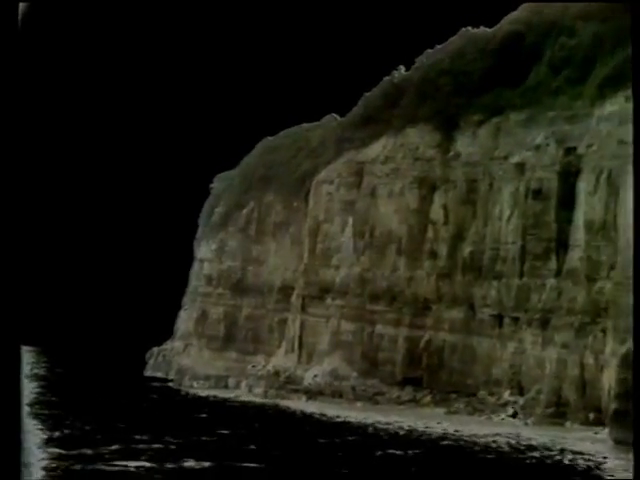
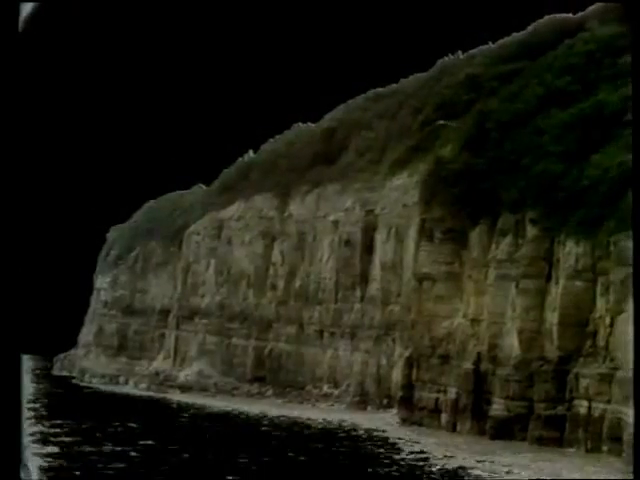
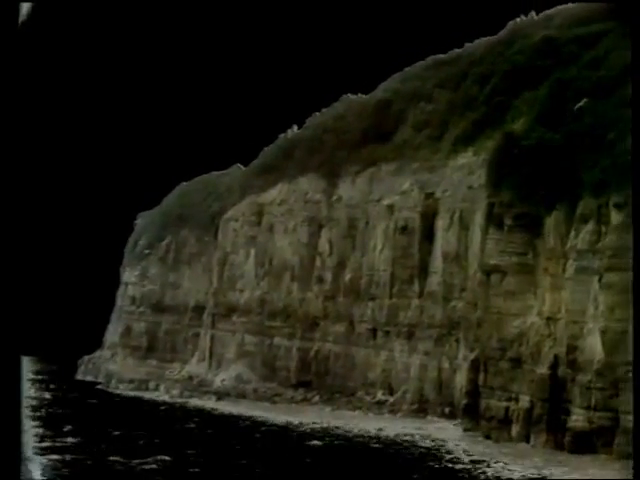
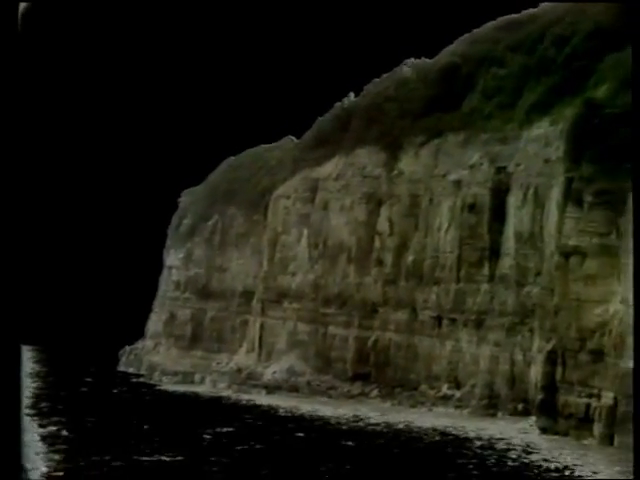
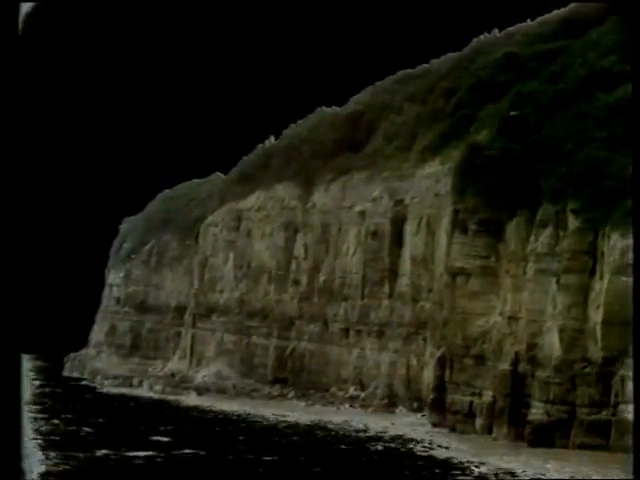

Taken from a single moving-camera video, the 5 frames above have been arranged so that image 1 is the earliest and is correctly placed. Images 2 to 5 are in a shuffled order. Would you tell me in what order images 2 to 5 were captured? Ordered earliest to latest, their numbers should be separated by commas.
4, 3, 5, 2
